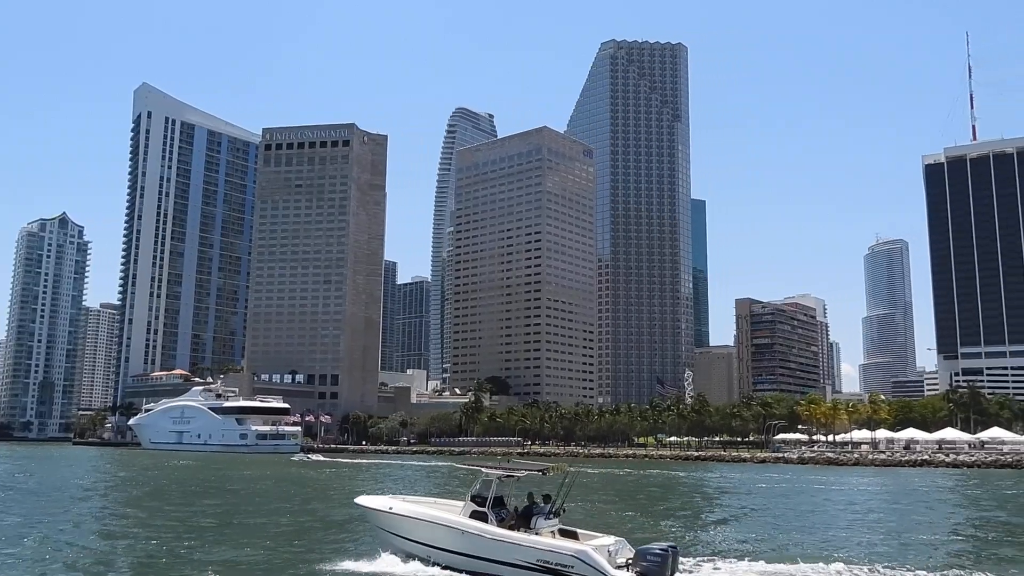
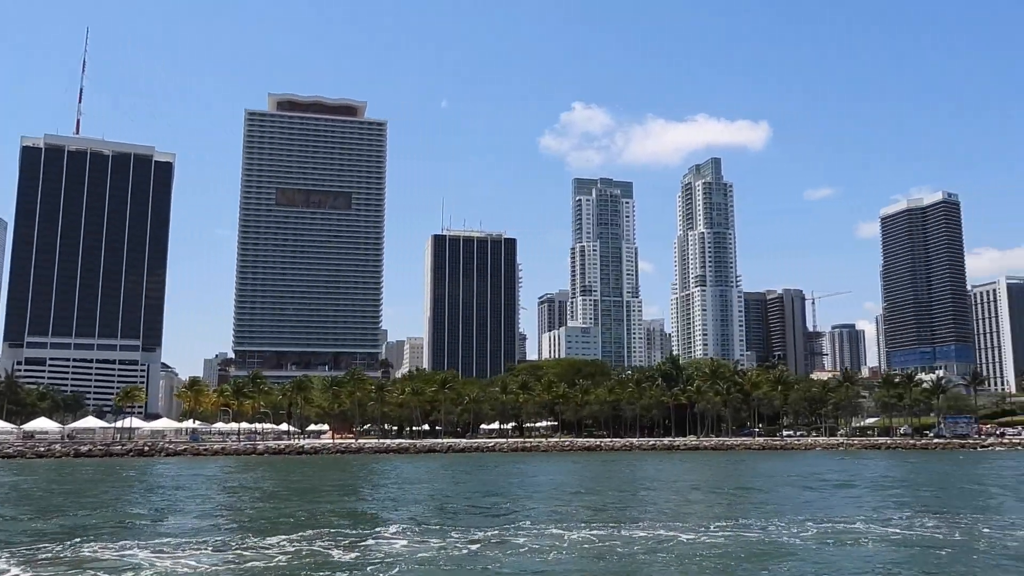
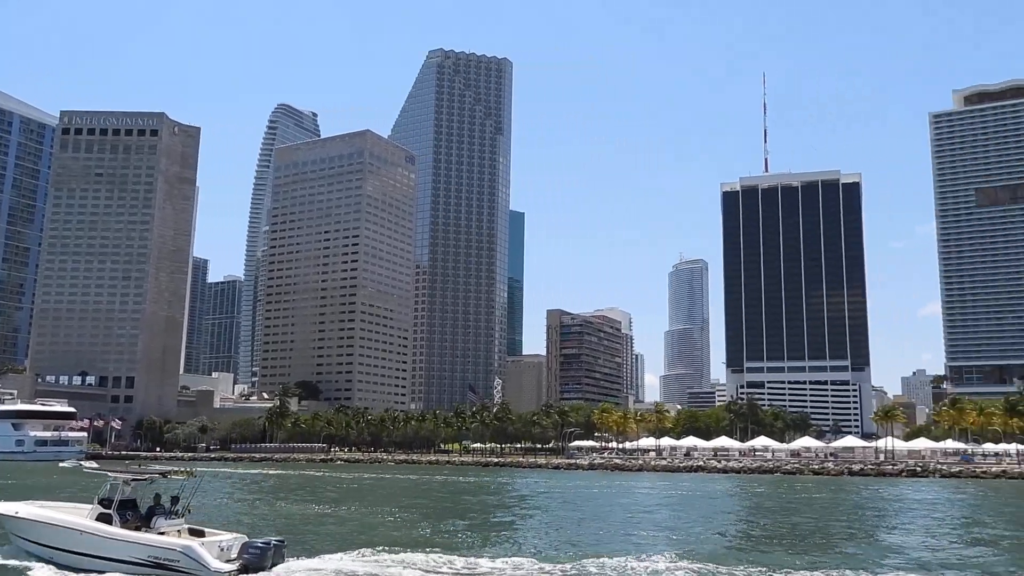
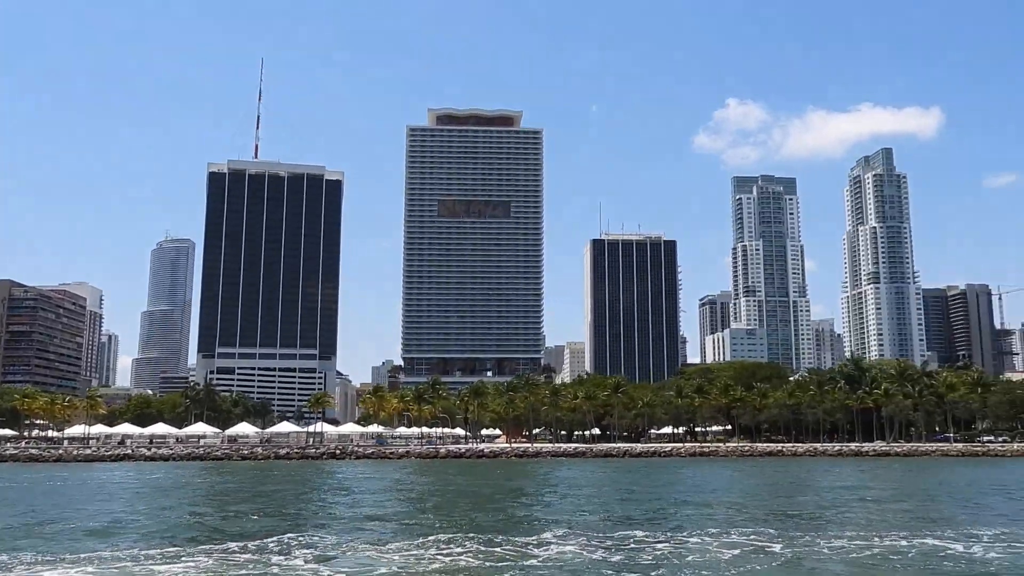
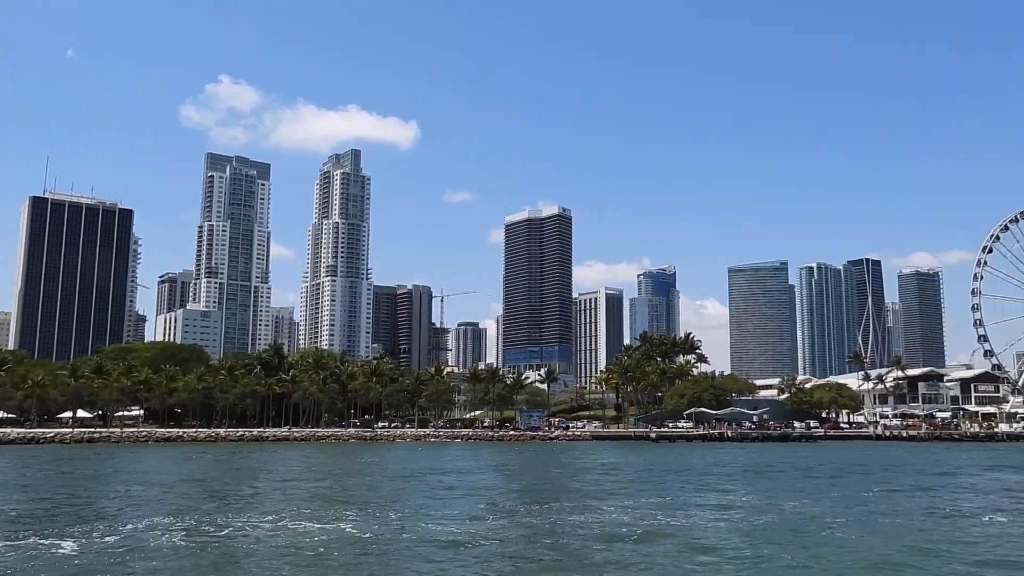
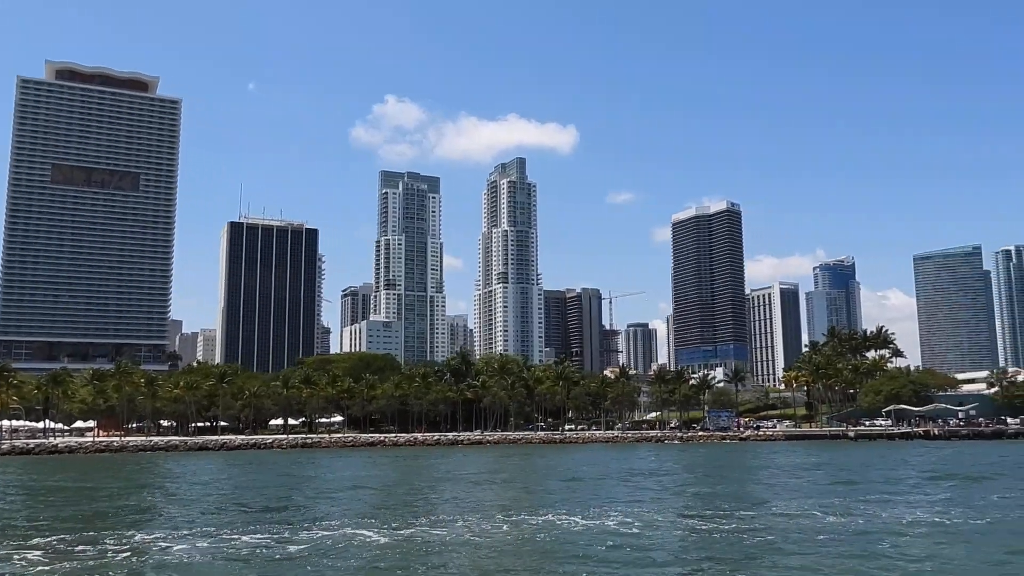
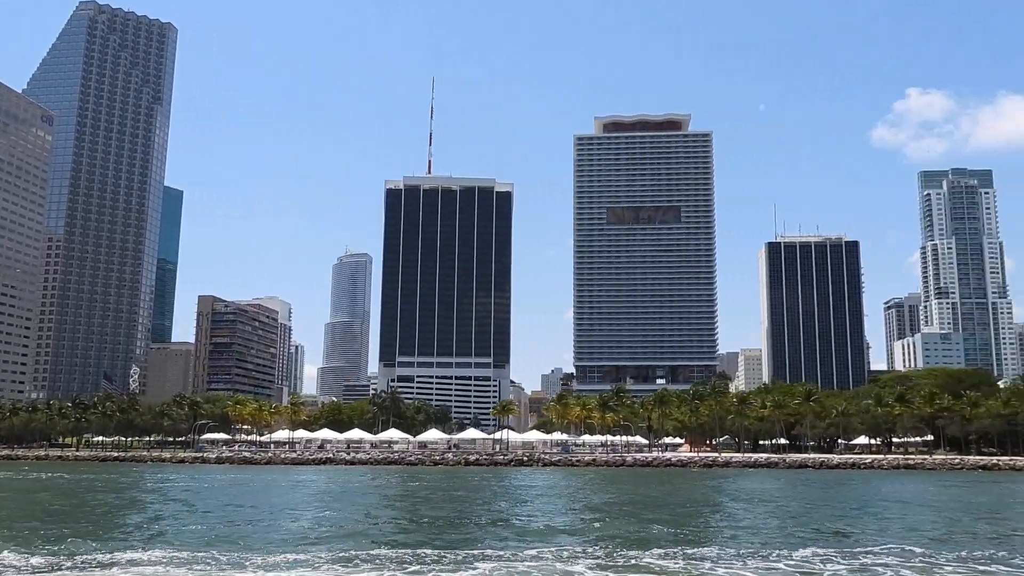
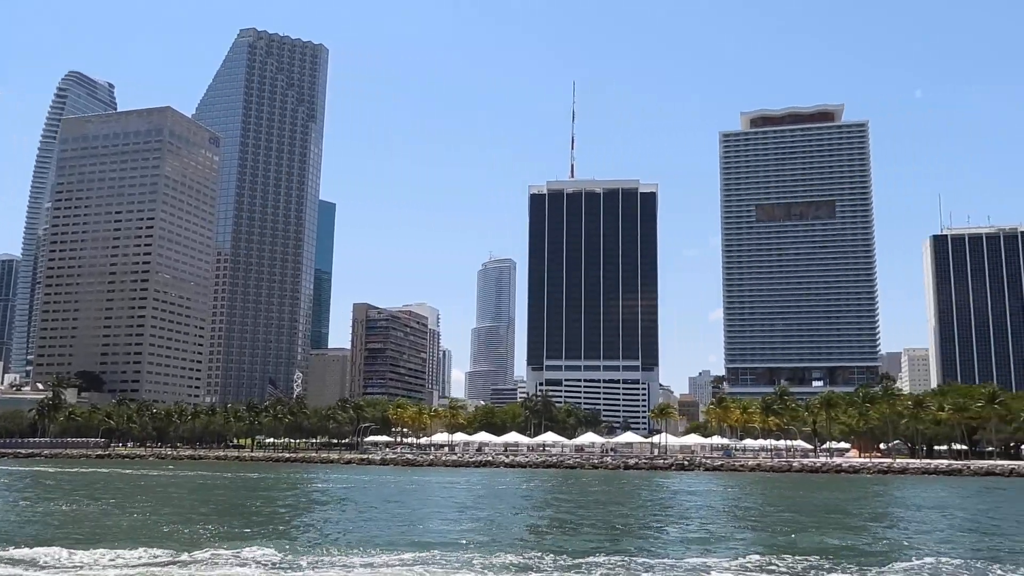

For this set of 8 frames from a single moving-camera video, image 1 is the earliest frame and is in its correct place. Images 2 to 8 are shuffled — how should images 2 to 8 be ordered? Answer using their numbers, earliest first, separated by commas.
3, 8, 7, 4, 2, 6, 5
